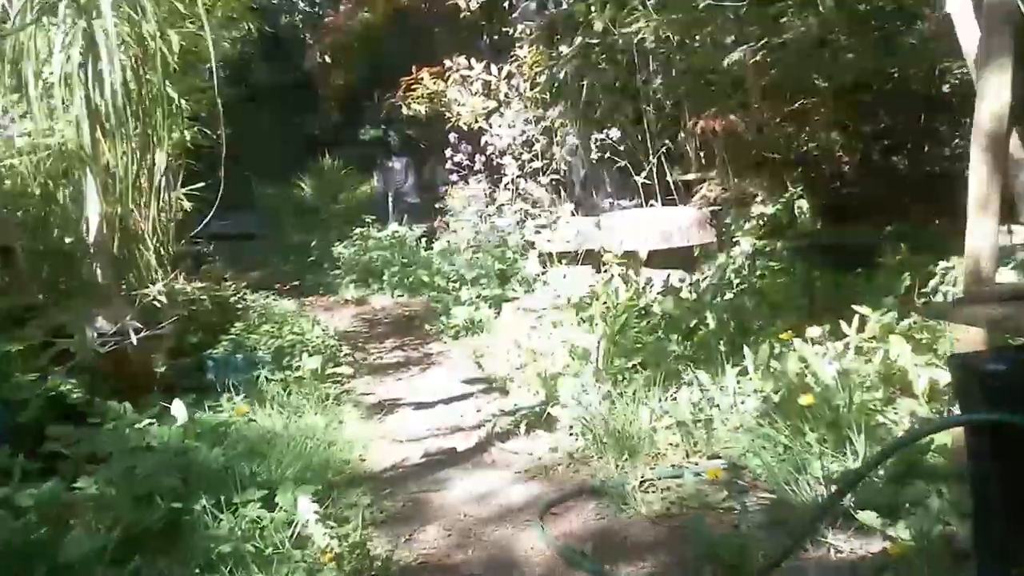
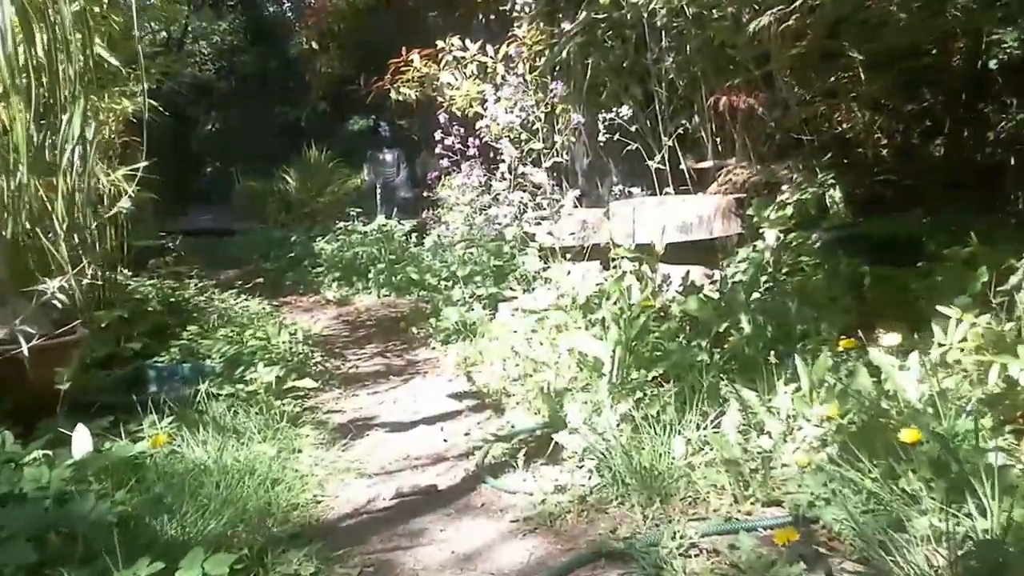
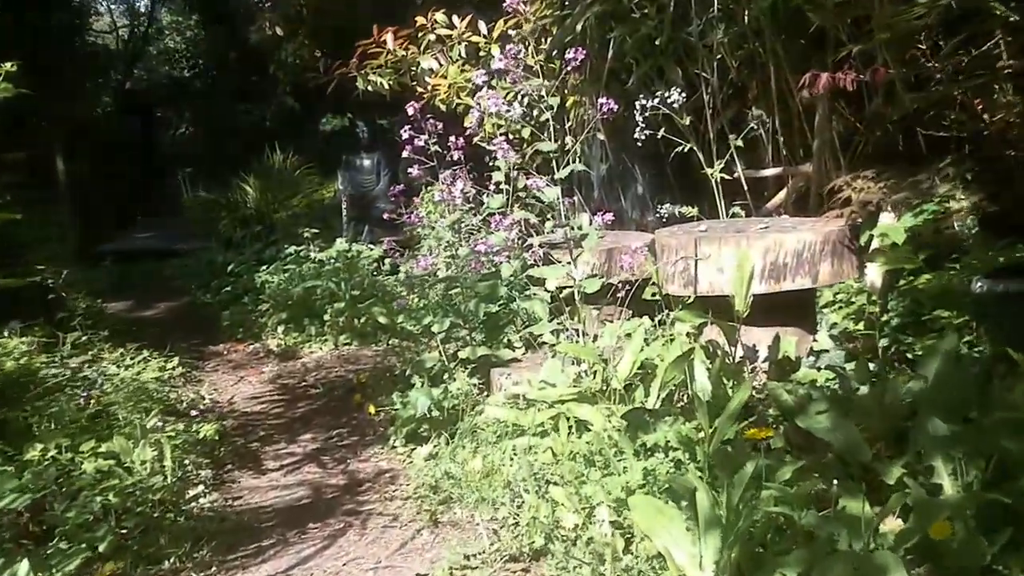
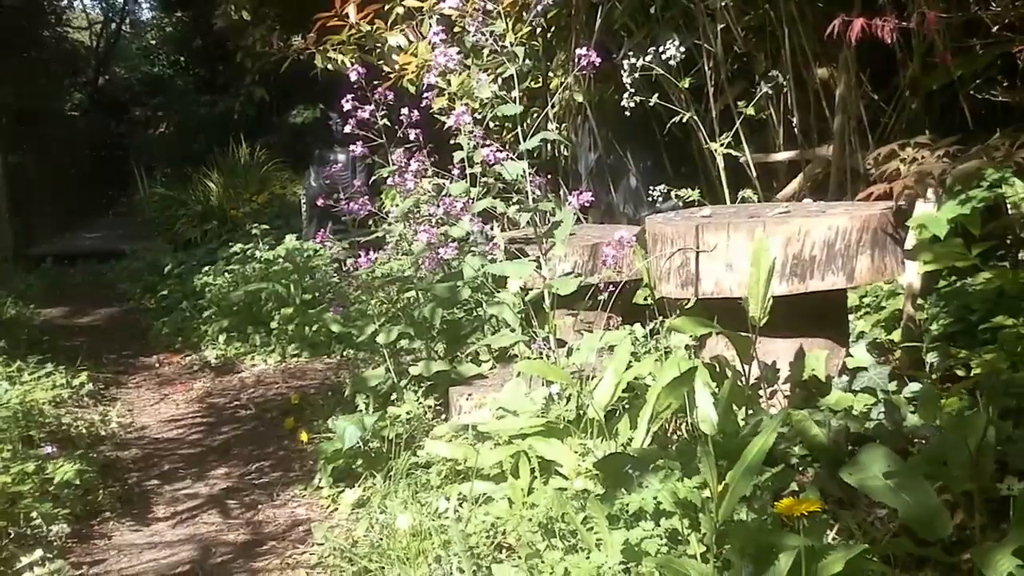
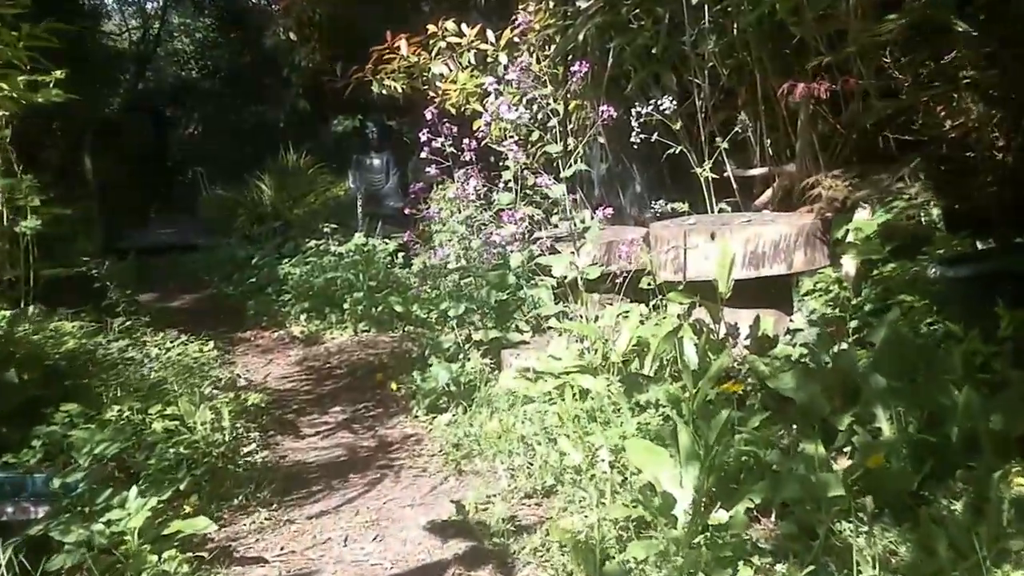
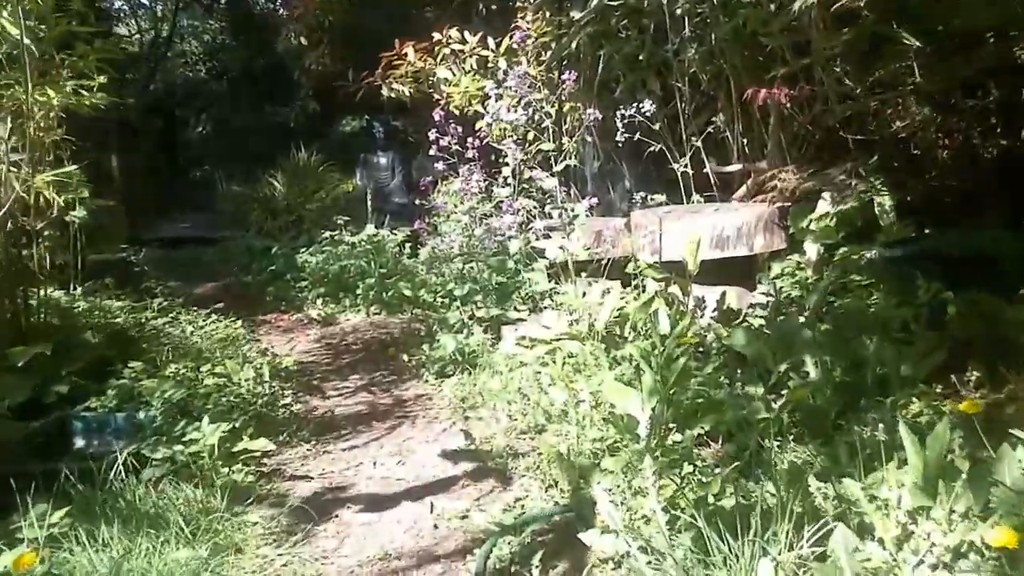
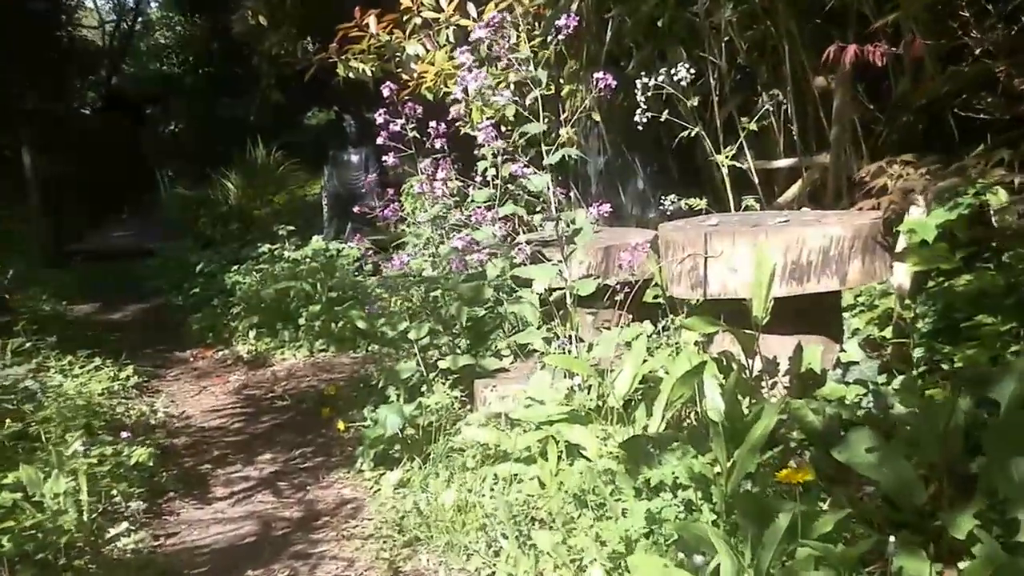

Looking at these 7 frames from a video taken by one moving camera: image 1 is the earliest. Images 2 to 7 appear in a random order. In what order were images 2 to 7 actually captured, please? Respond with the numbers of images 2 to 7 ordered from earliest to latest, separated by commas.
2, 6, 5, 3, 7, 4
